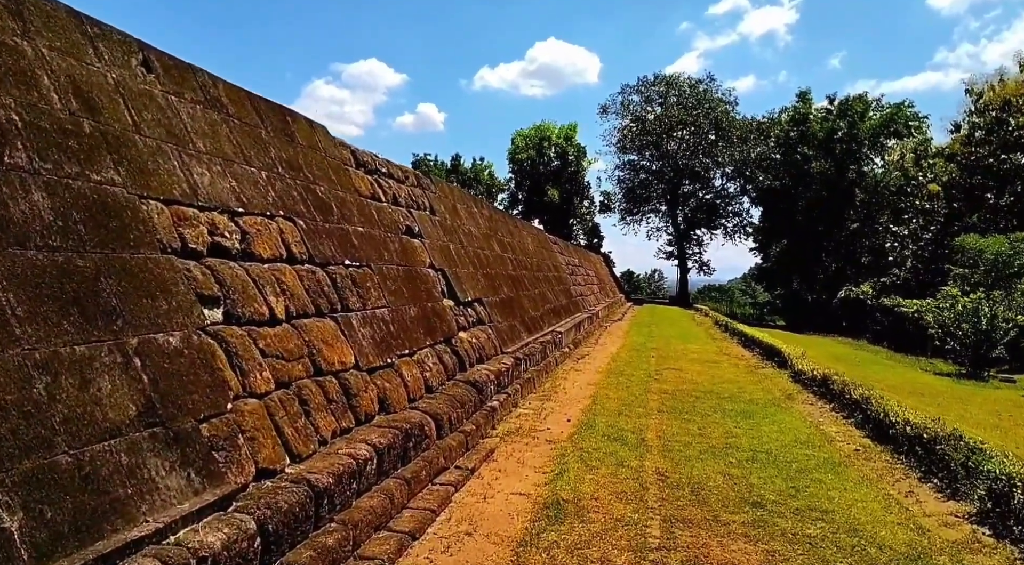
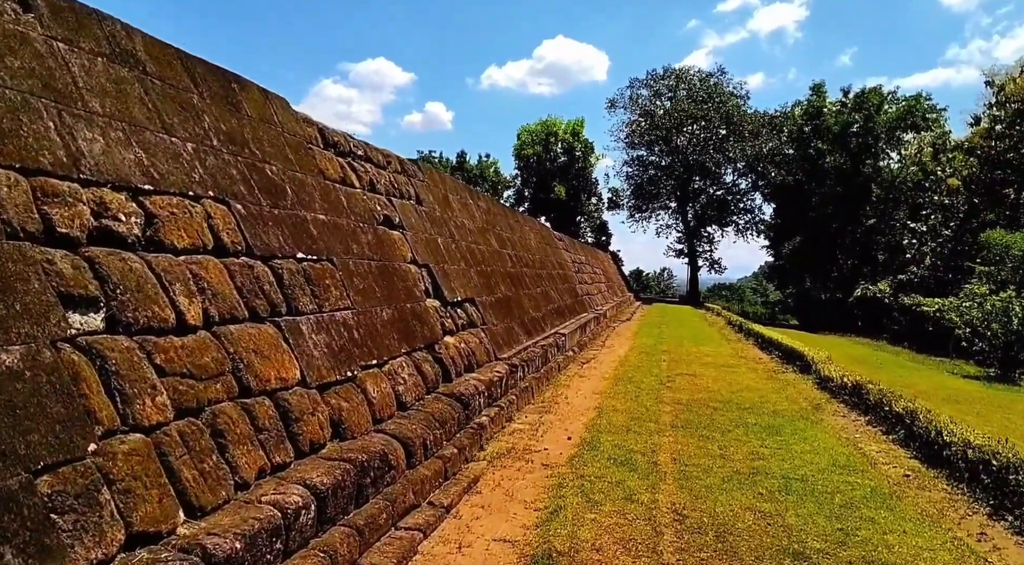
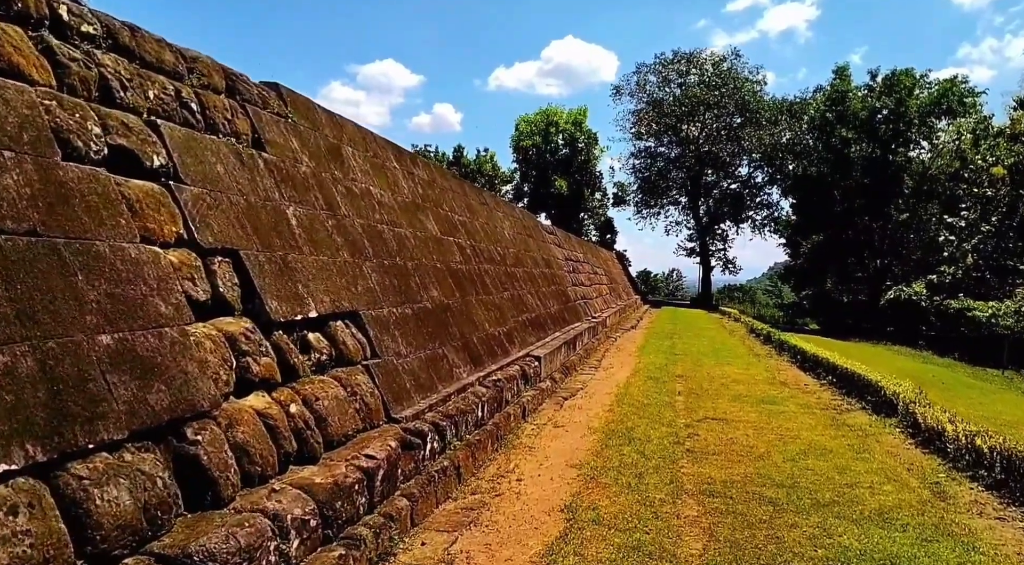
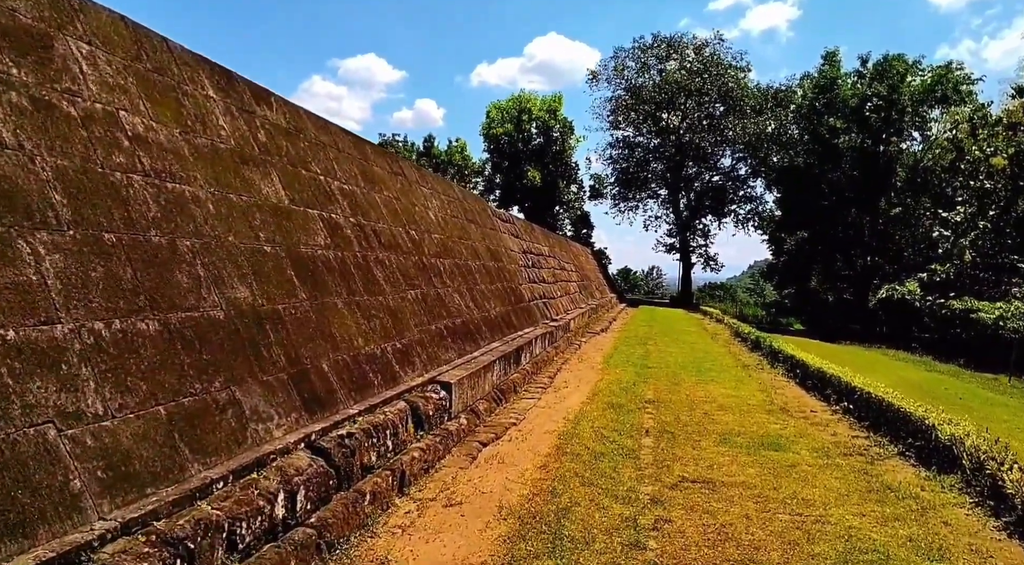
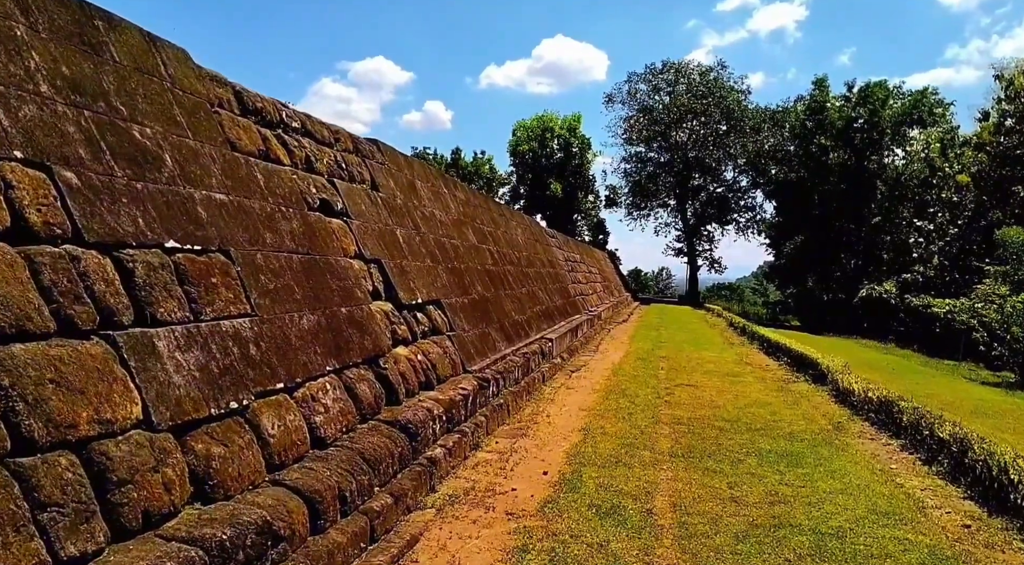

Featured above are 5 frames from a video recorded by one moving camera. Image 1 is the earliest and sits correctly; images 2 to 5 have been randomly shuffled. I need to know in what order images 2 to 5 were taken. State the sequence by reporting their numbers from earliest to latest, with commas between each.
2, 5, 3, 4
